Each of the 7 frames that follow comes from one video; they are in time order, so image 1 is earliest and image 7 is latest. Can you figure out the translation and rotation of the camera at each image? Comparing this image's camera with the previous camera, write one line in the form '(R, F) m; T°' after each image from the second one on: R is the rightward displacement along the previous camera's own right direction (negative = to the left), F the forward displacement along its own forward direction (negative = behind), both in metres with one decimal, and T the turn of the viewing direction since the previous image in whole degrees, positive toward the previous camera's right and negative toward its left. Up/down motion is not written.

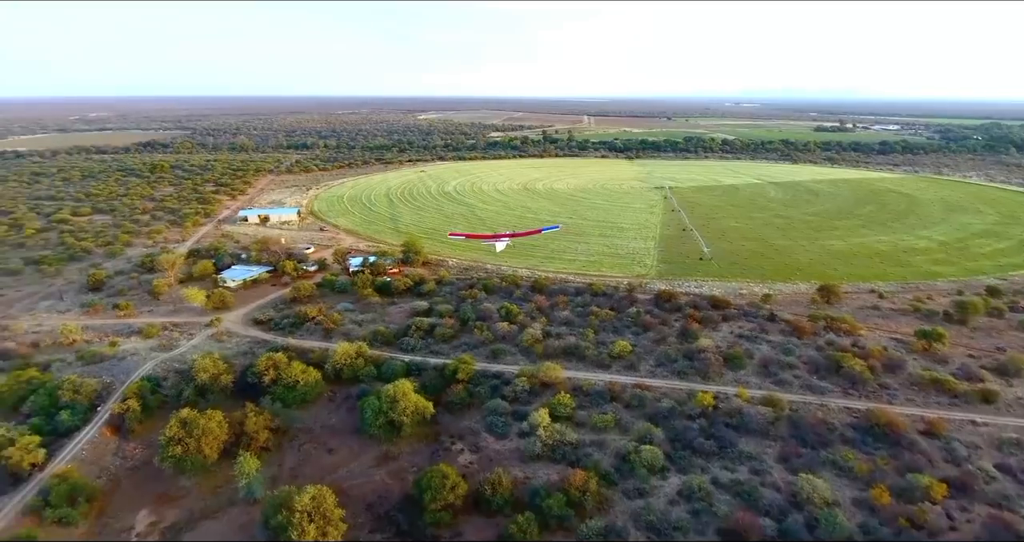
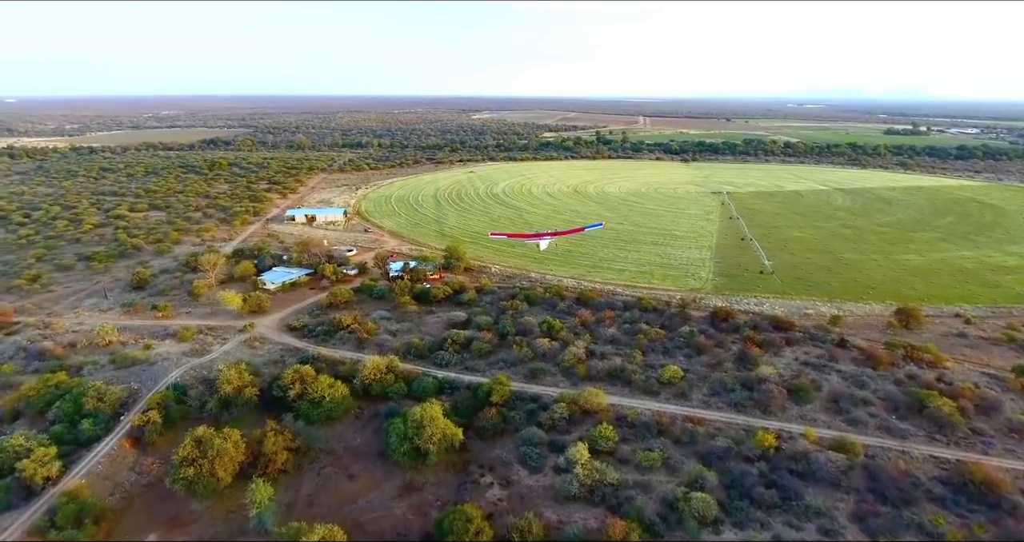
(+0.4, +2.1) m; -5°
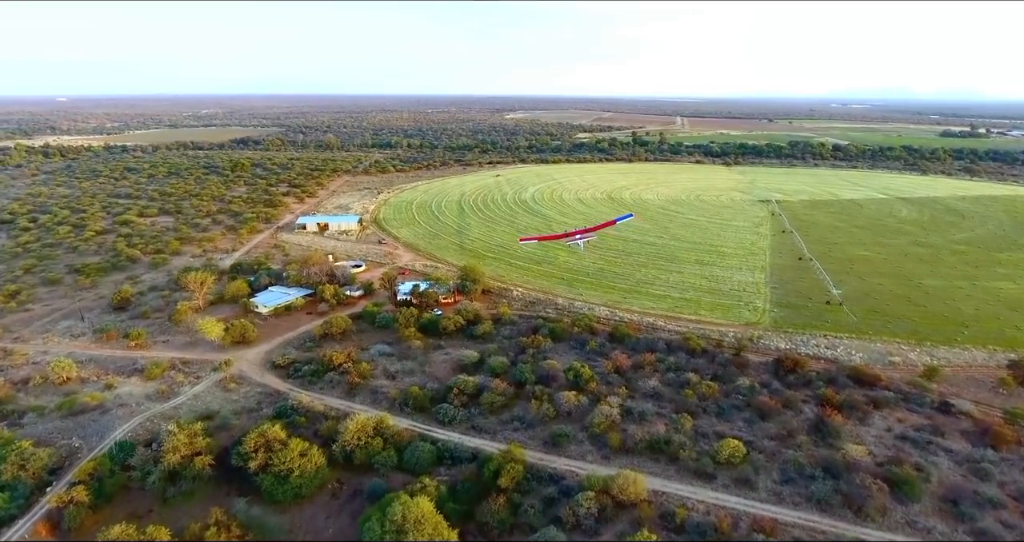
(+0.5, +5.5) m; -3°
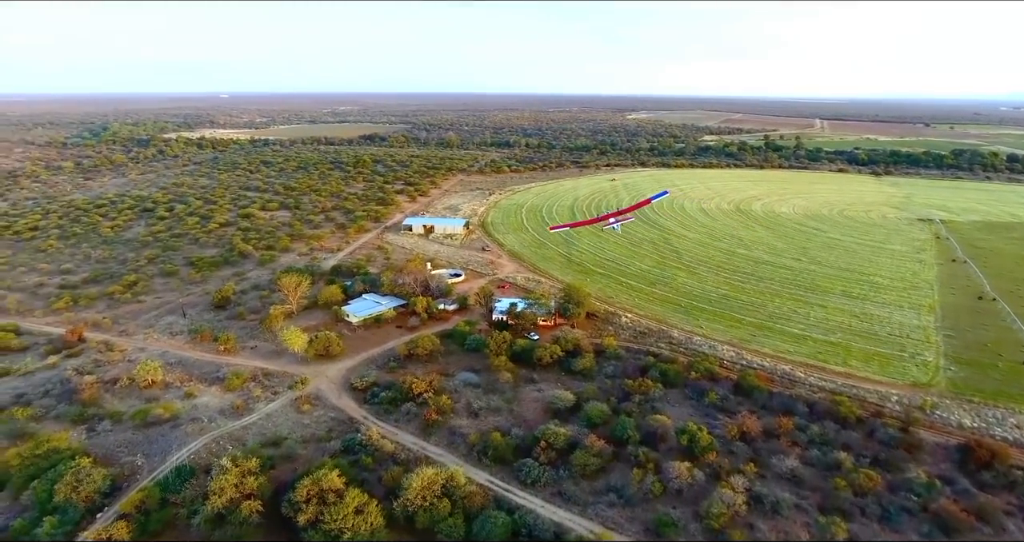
(+0.2, +4.1) m; -10°
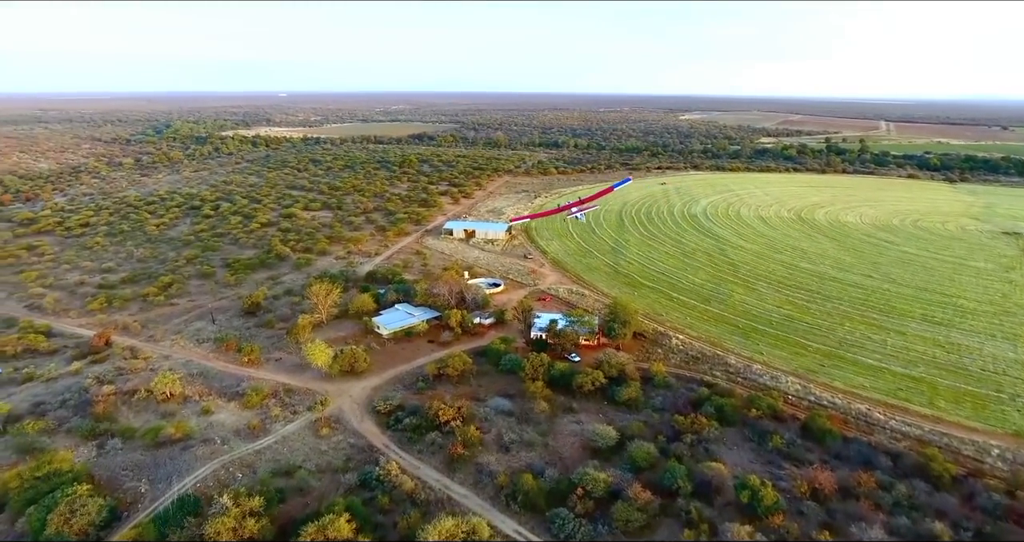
(+0.3, +2.5) m; -4°
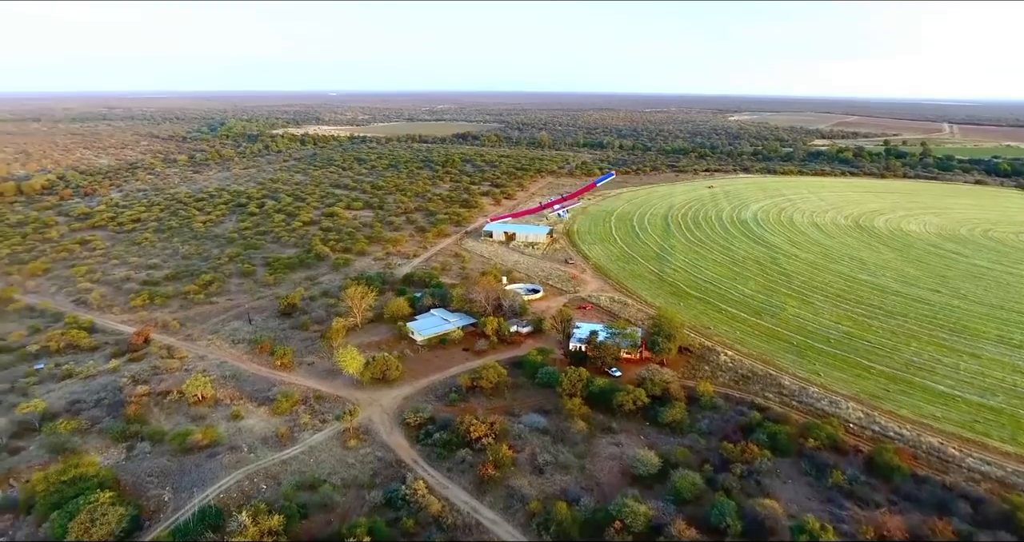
(+0.1, +1.3) m; -4°
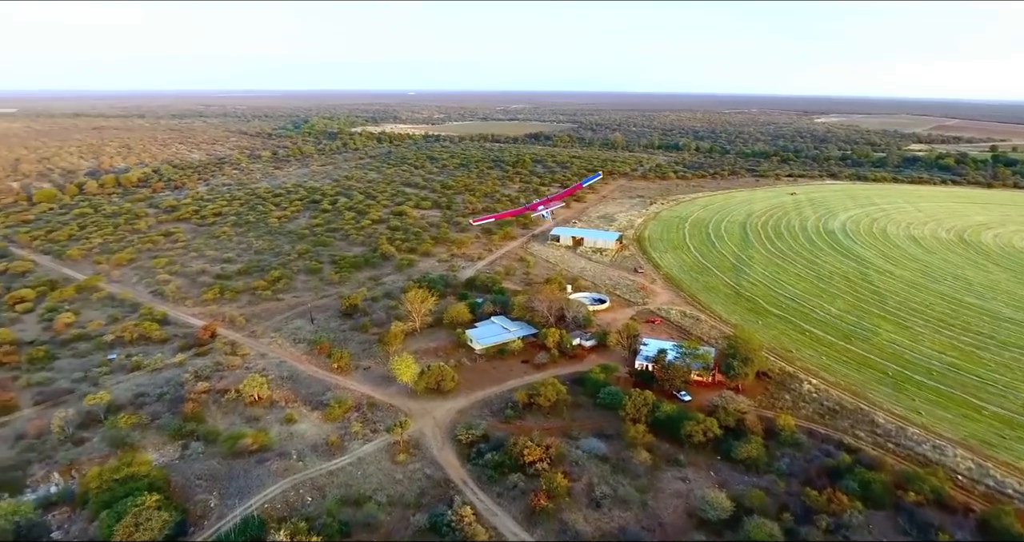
(+0.2, +1.5) m; -6°
